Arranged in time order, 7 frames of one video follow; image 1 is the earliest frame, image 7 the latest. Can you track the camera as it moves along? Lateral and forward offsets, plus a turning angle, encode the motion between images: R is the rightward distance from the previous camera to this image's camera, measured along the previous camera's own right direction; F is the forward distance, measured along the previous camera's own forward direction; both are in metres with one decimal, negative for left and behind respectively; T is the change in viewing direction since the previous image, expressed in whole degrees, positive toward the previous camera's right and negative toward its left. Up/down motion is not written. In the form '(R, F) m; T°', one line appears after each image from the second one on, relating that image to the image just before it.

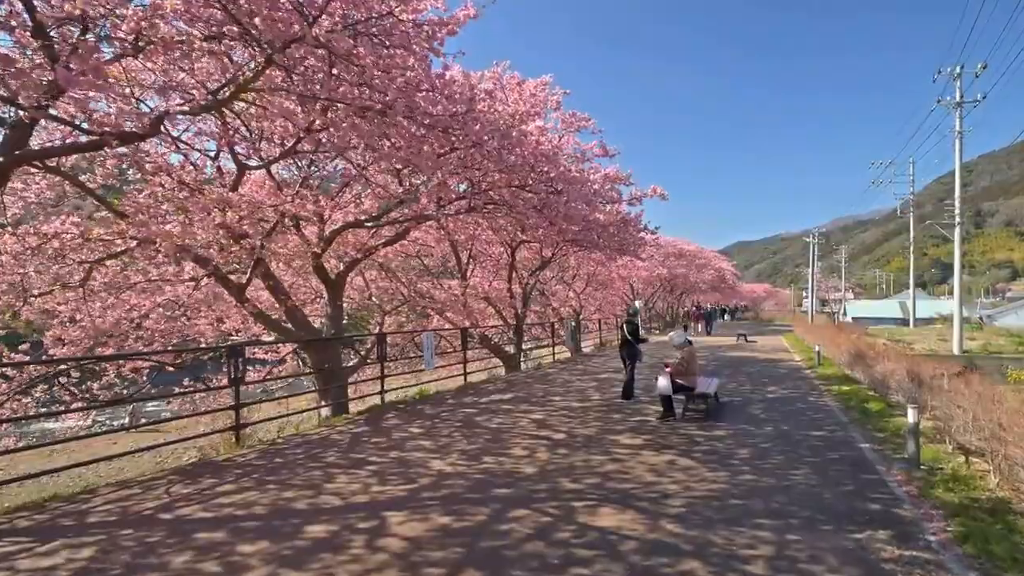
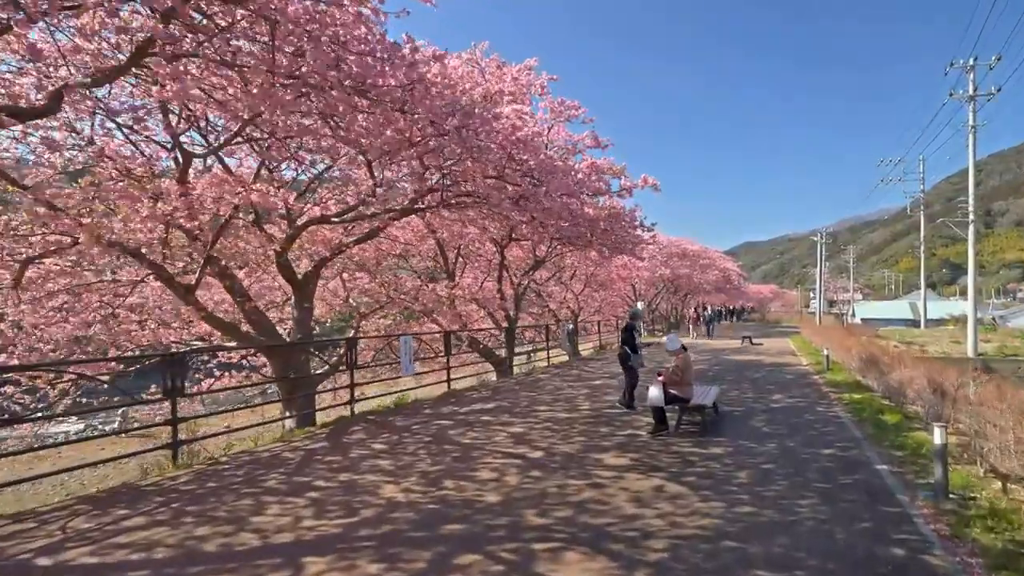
(+0.4, +0.9) m; -1°
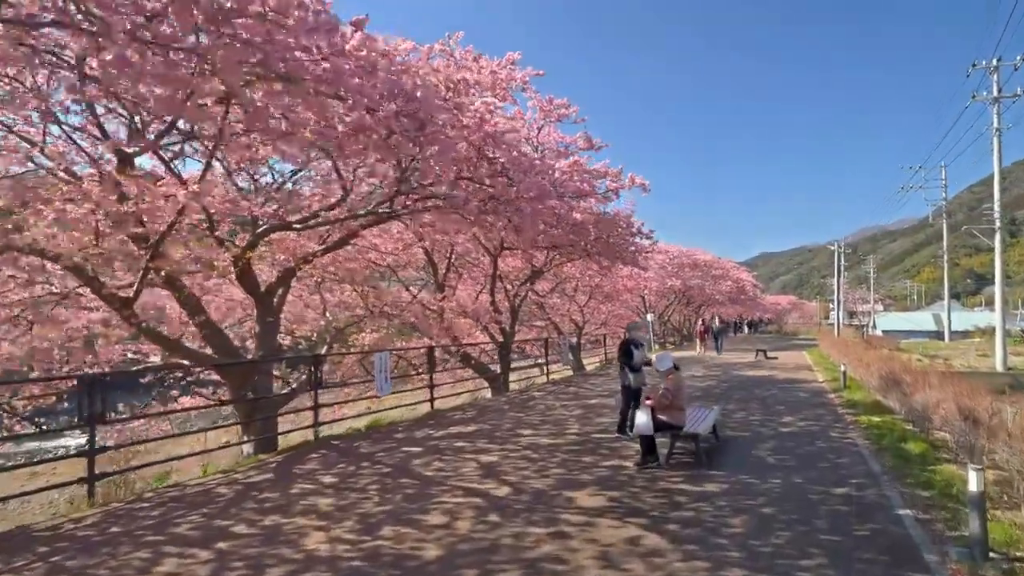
(+0.6, +0.9) m; -1°
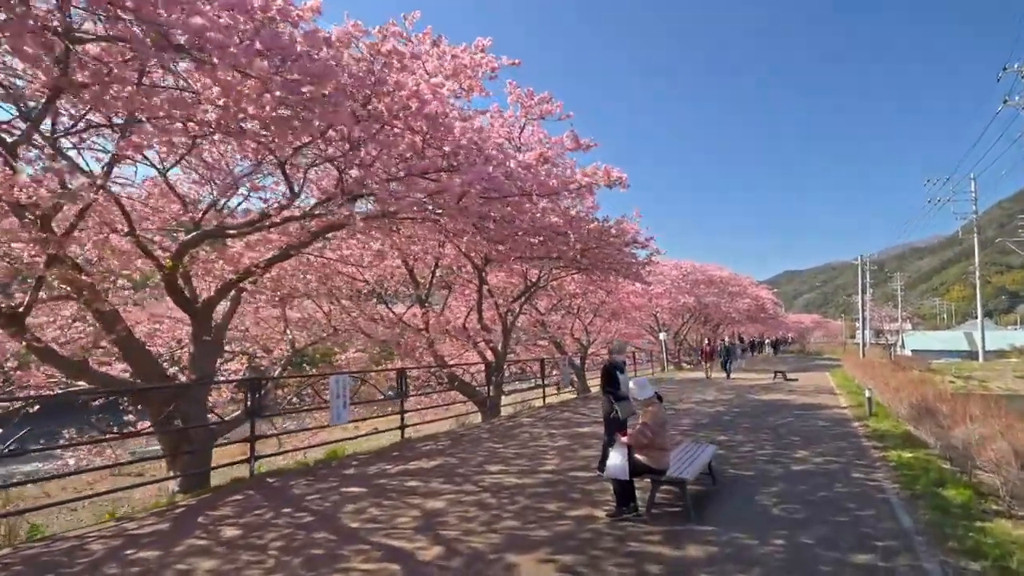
(+0.8, +1.2) m; -2°
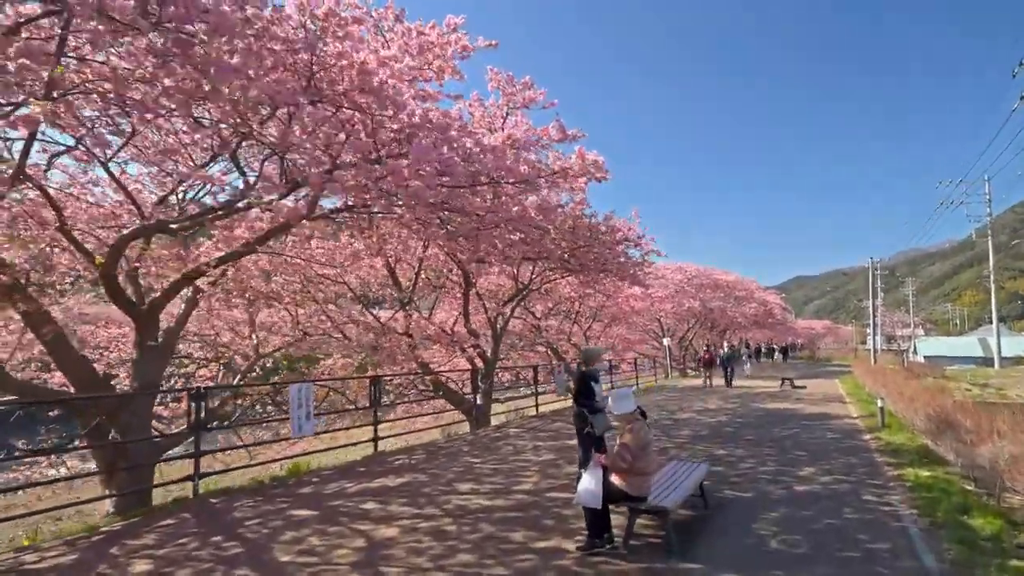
(+0.5, +0.8) m; -1°
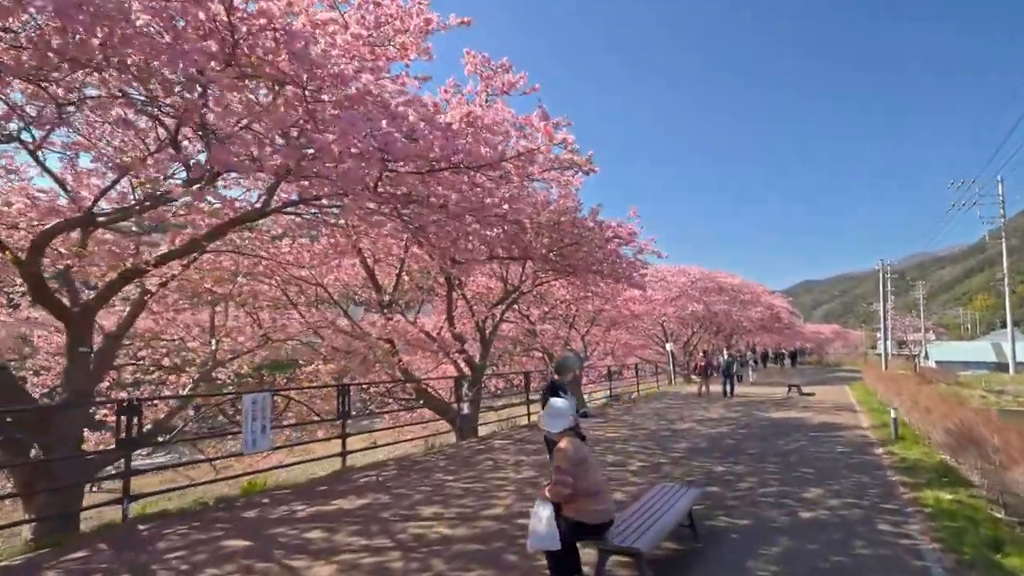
(+0.4, +0.8) m; -1°
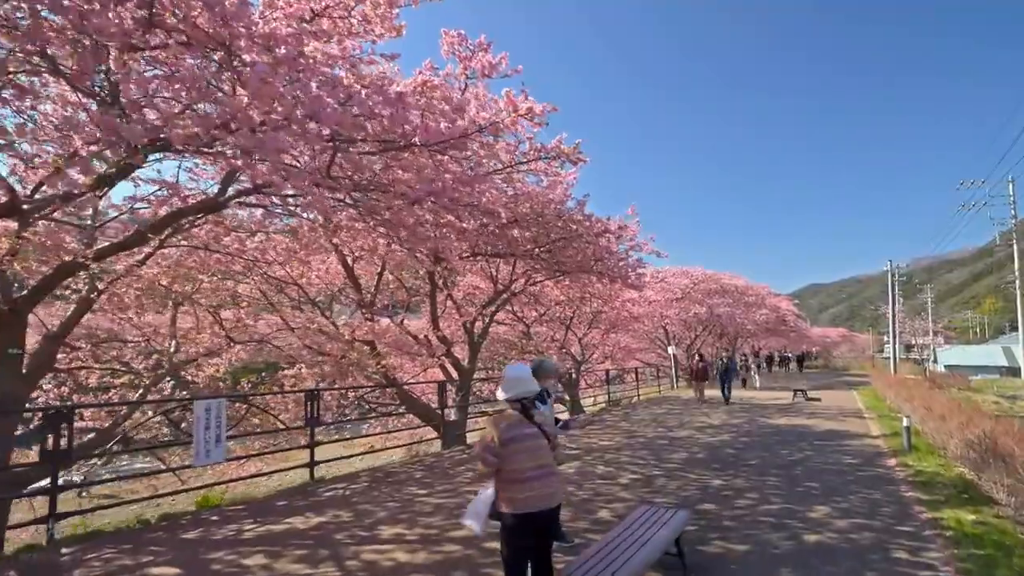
(+0.4, +0.7) m; 0°
